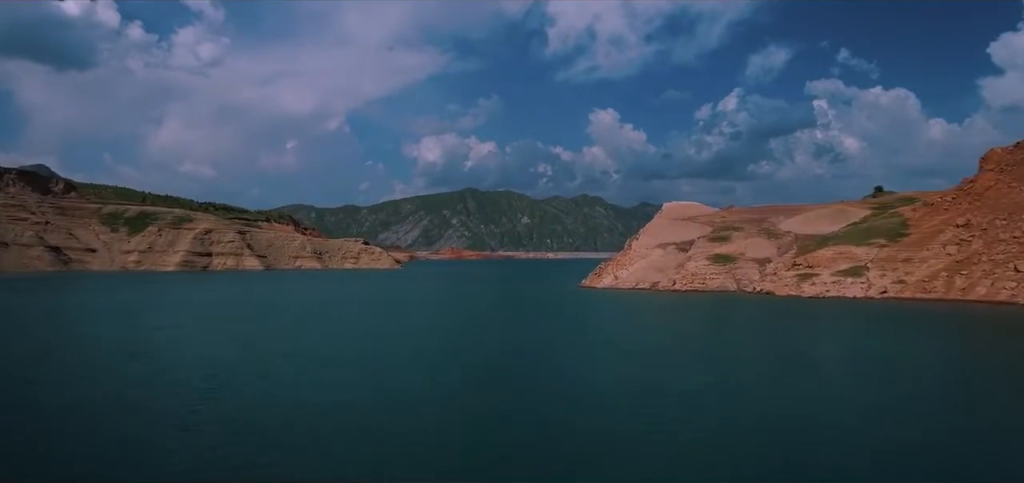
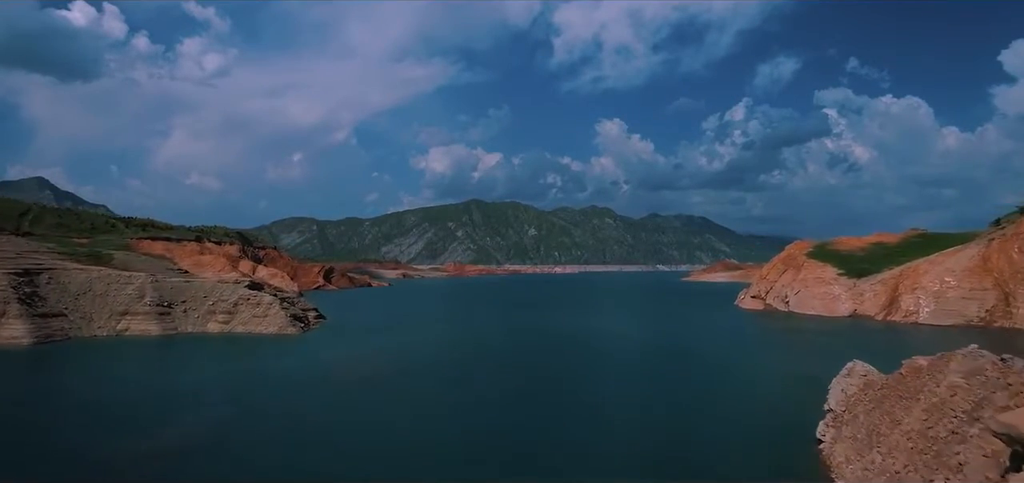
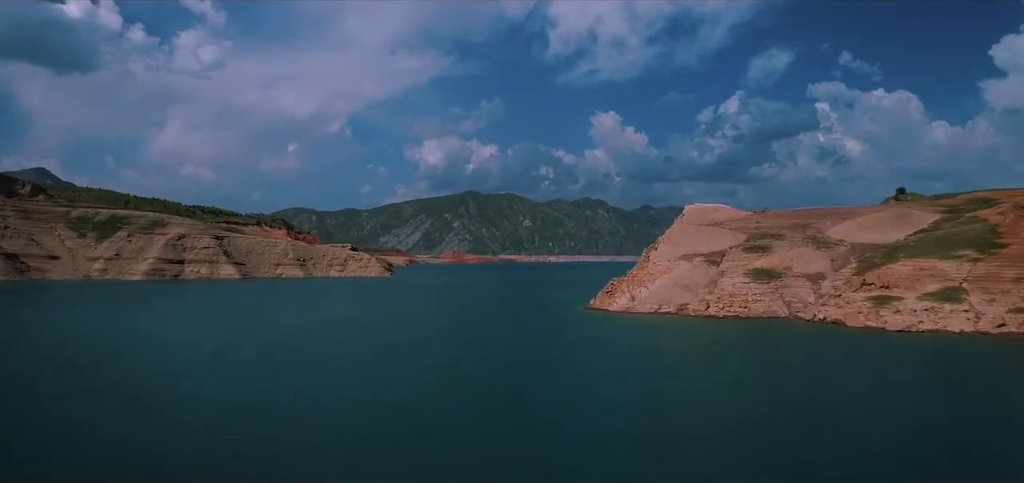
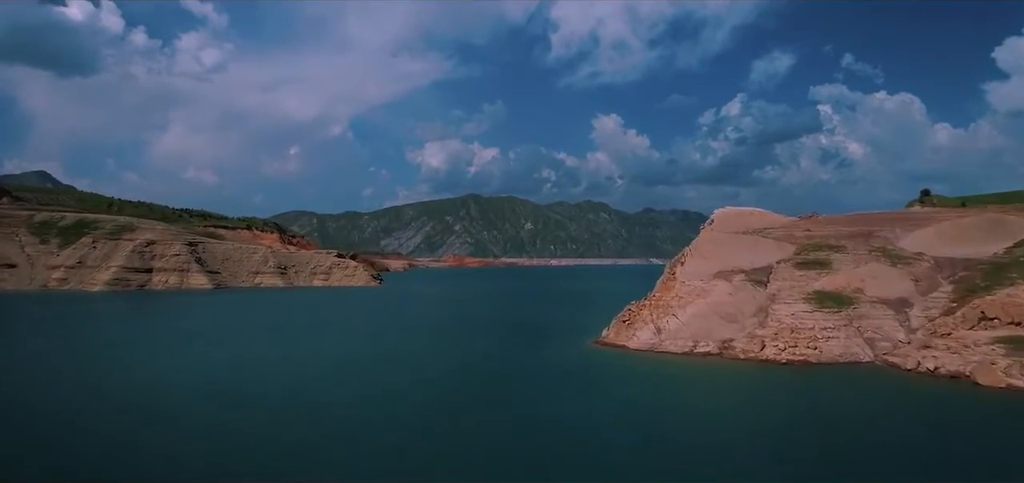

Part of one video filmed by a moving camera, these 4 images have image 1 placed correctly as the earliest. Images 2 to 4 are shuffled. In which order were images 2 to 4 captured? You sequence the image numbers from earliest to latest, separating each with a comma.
3, 4, 2
